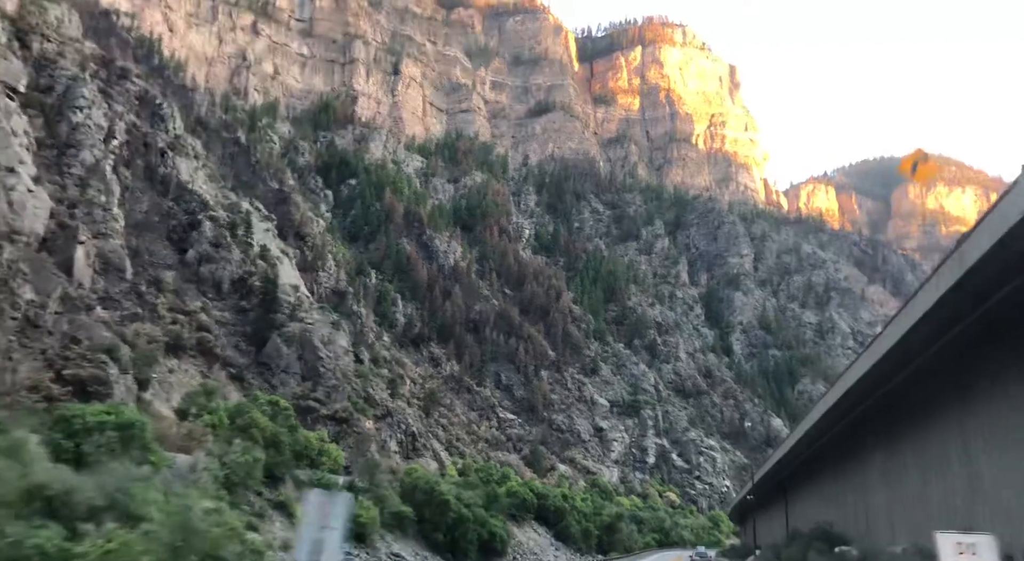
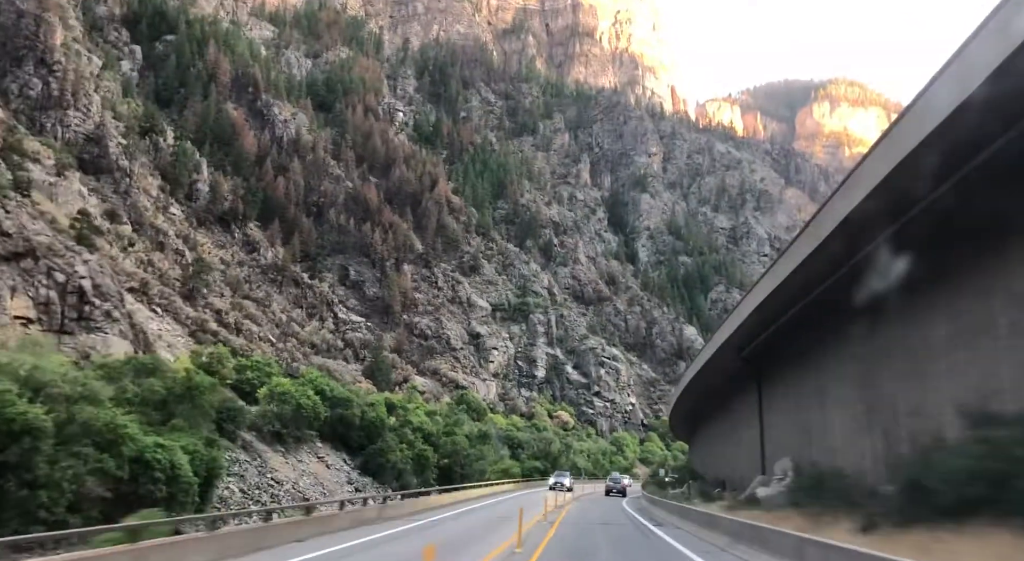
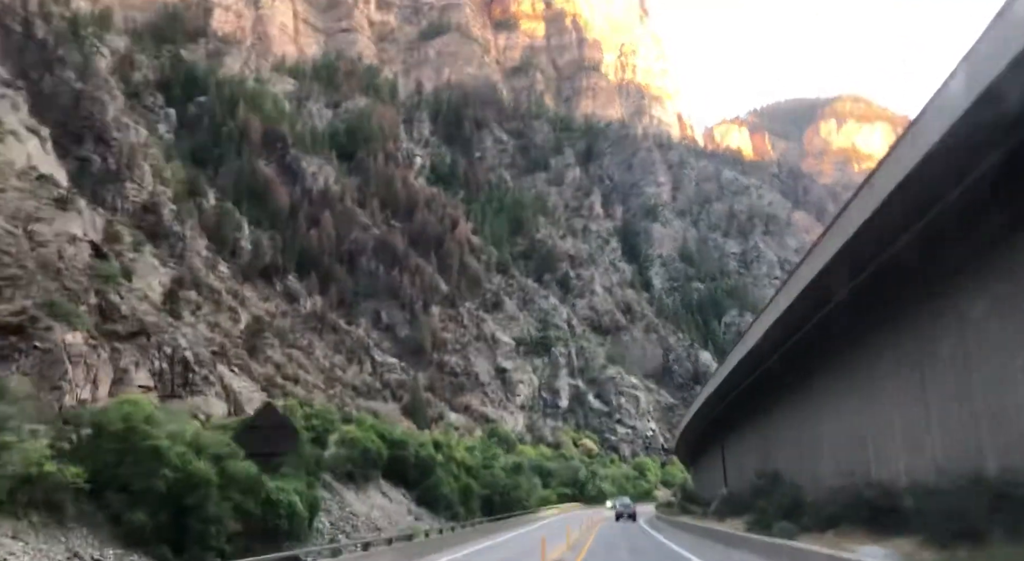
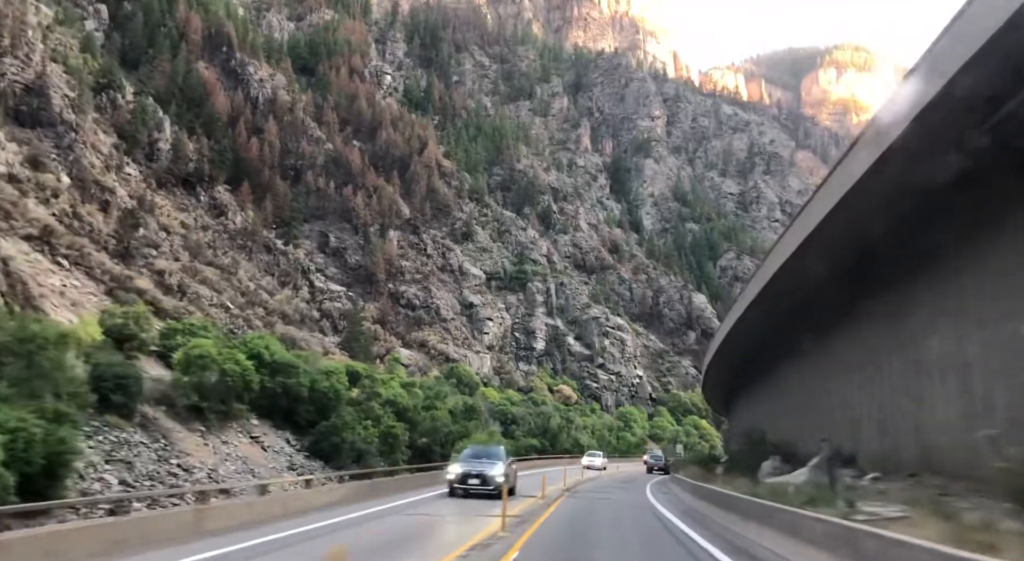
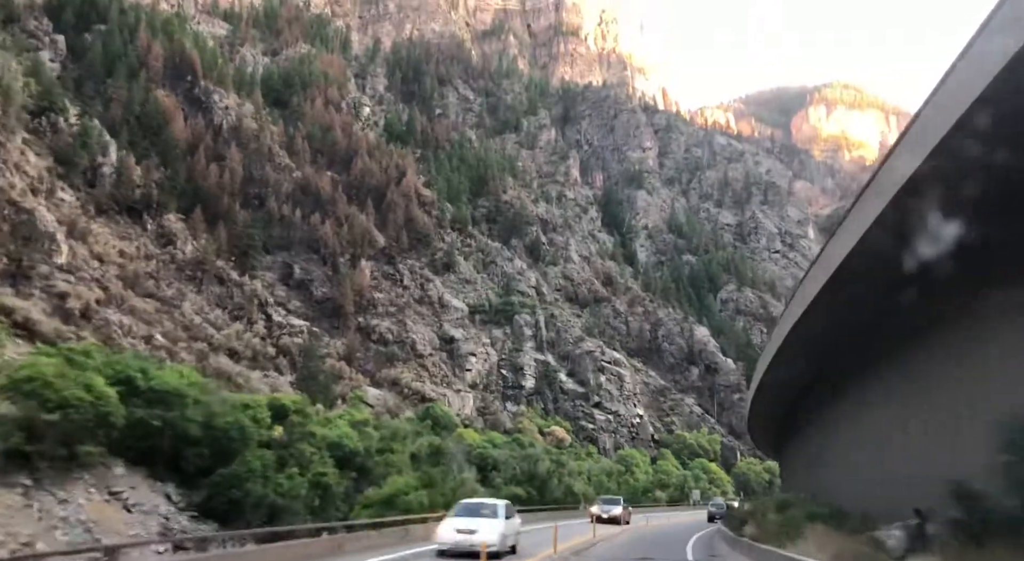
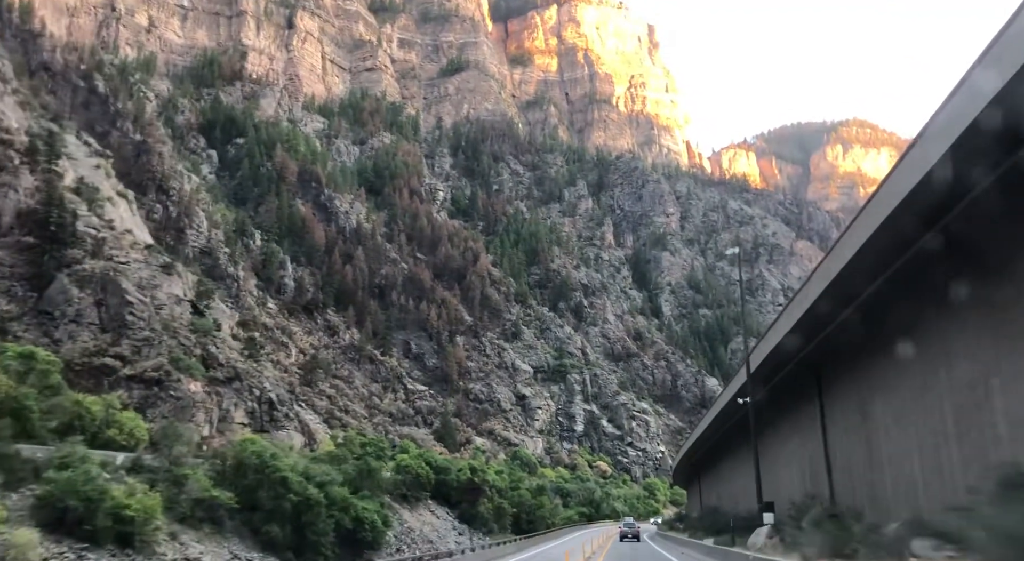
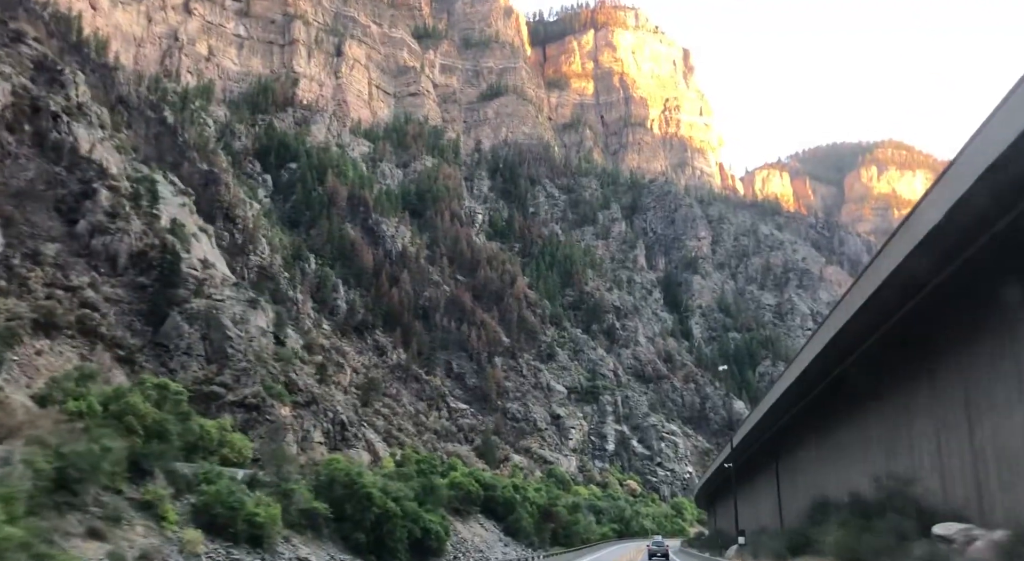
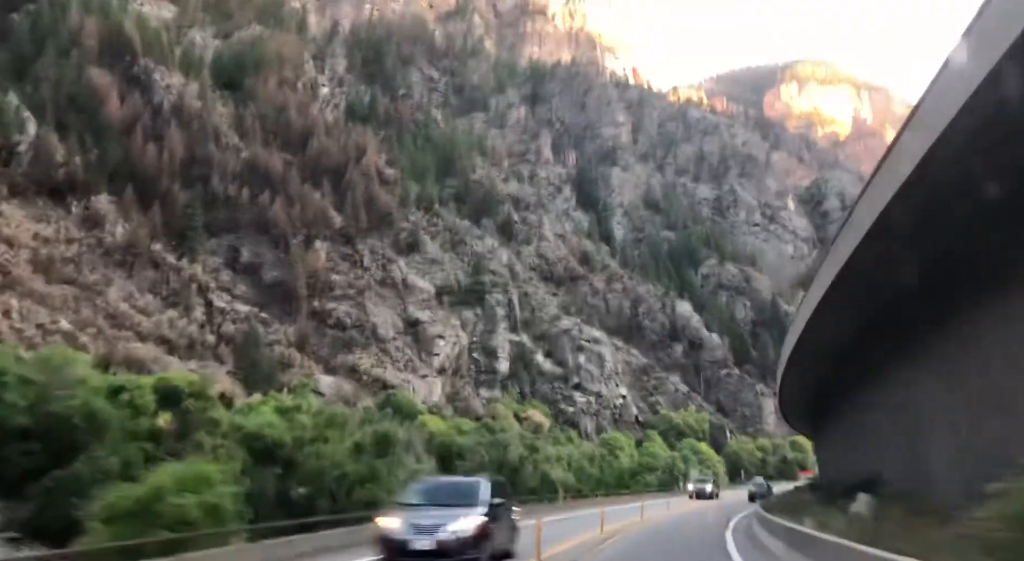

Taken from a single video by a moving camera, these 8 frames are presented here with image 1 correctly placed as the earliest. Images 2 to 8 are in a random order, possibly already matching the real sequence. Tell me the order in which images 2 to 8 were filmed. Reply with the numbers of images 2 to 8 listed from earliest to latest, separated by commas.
7, 6, 3, 2, 4, 5, 8
